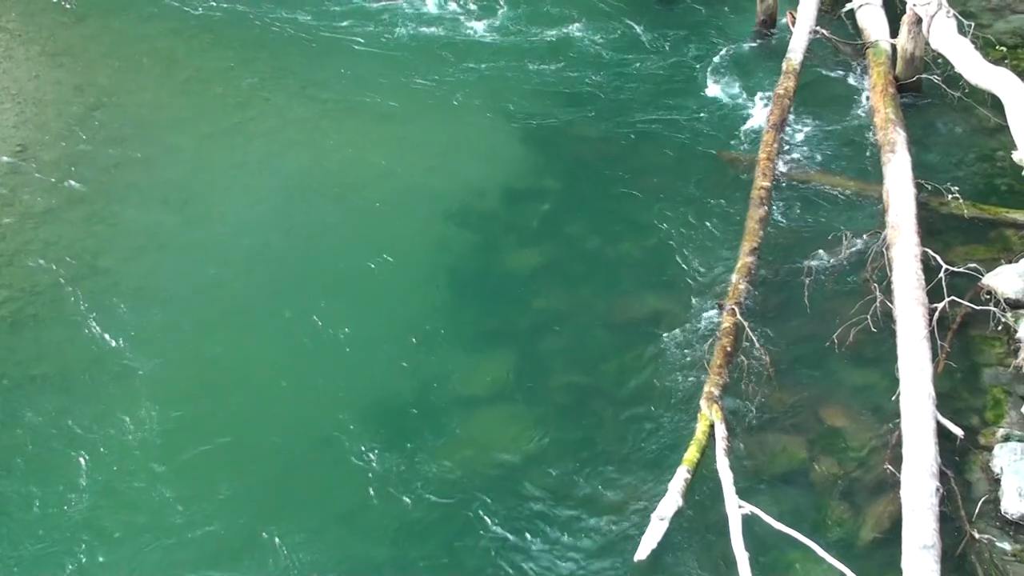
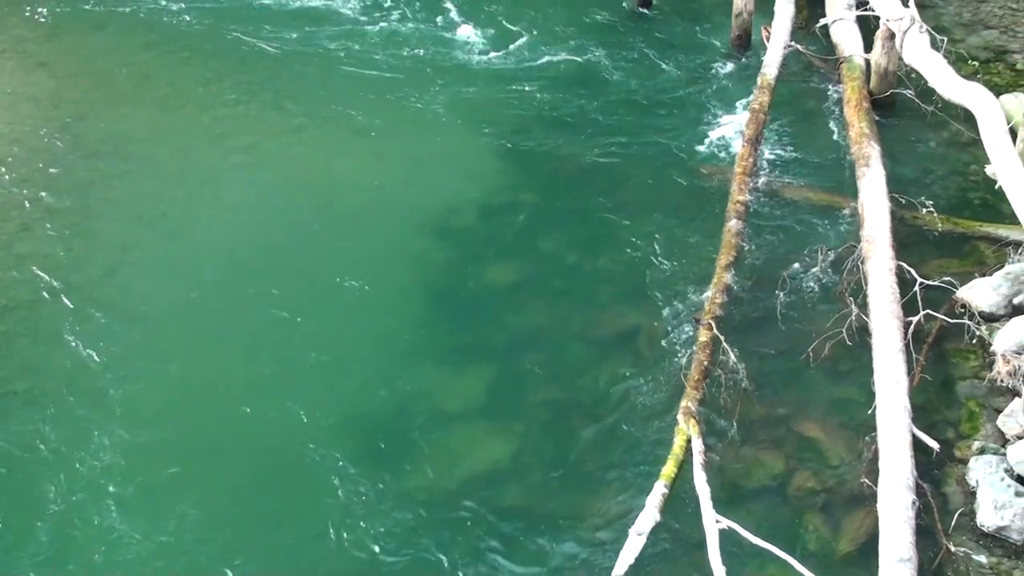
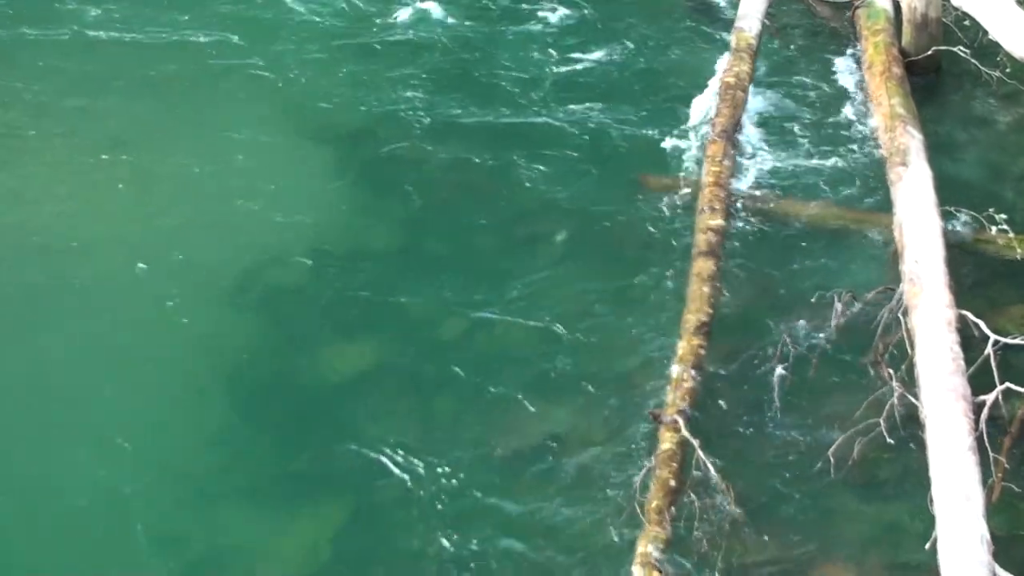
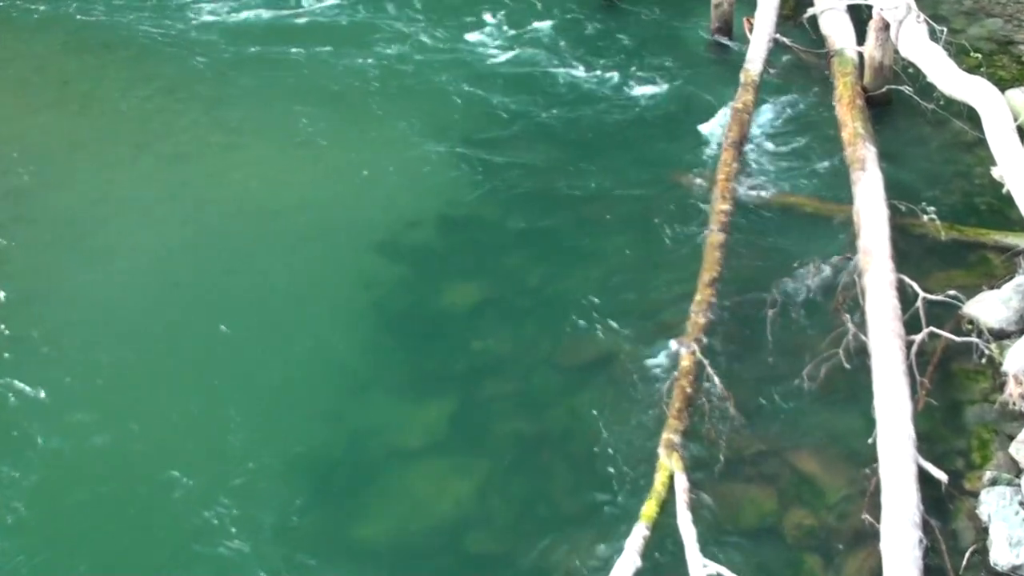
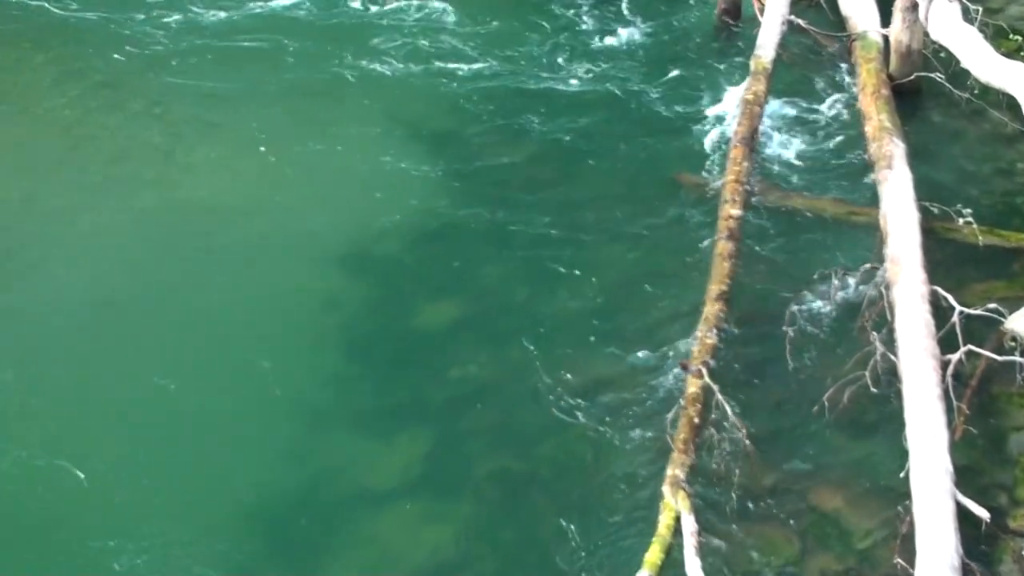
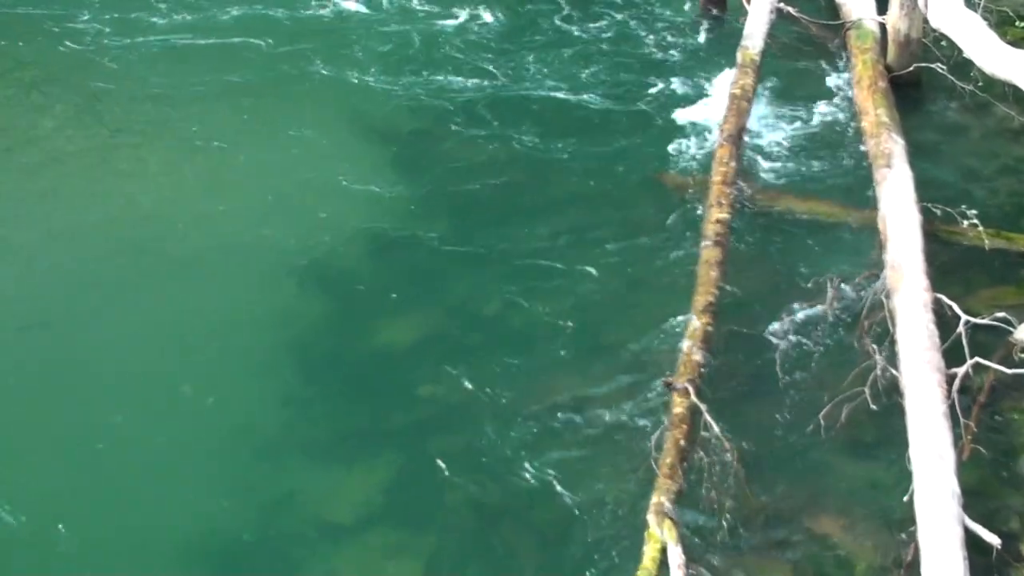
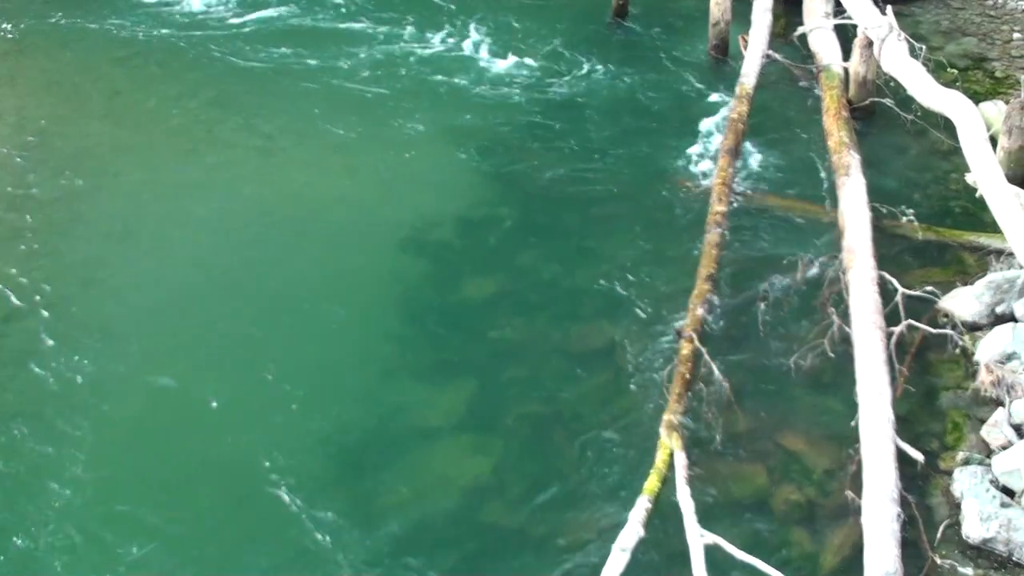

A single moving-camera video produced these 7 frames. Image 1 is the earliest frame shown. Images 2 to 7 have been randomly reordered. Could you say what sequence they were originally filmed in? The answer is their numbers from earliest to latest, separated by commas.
2, 7, 4, 5, 6, 3
